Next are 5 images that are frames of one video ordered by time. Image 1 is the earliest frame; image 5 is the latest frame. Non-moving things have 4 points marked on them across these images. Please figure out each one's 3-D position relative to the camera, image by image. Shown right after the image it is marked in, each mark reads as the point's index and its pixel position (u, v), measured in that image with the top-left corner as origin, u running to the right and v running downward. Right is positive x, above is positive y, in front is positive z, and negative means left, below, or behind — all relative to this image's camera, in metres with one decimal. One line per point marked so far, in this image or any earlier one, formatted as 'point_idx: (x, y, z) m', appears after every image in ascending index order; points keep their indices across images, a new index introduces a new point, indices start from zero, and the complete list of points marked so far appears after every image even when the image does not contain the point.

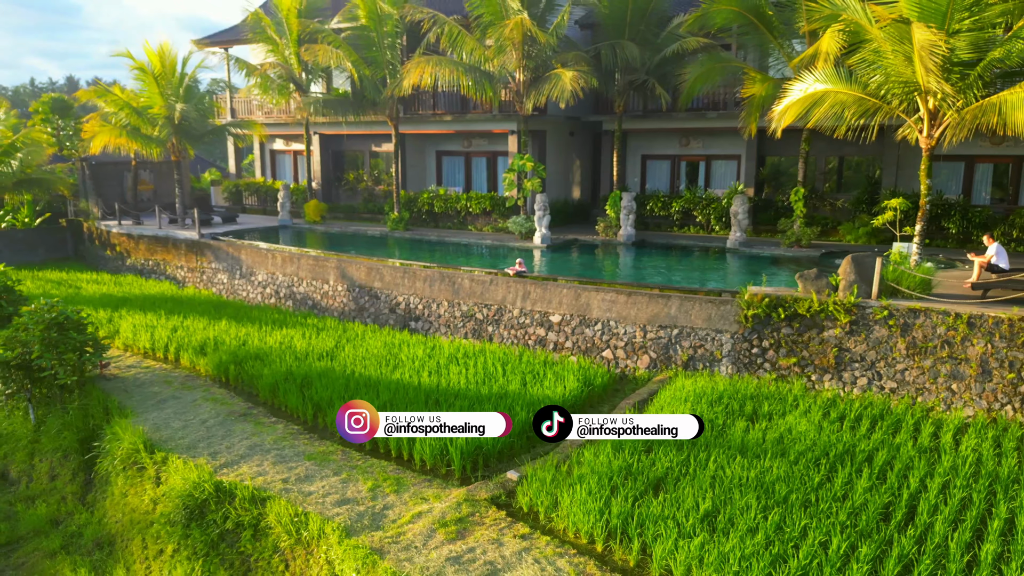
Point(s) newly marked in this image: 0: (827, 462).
0: (+3.0, -1.7, +6.2) m
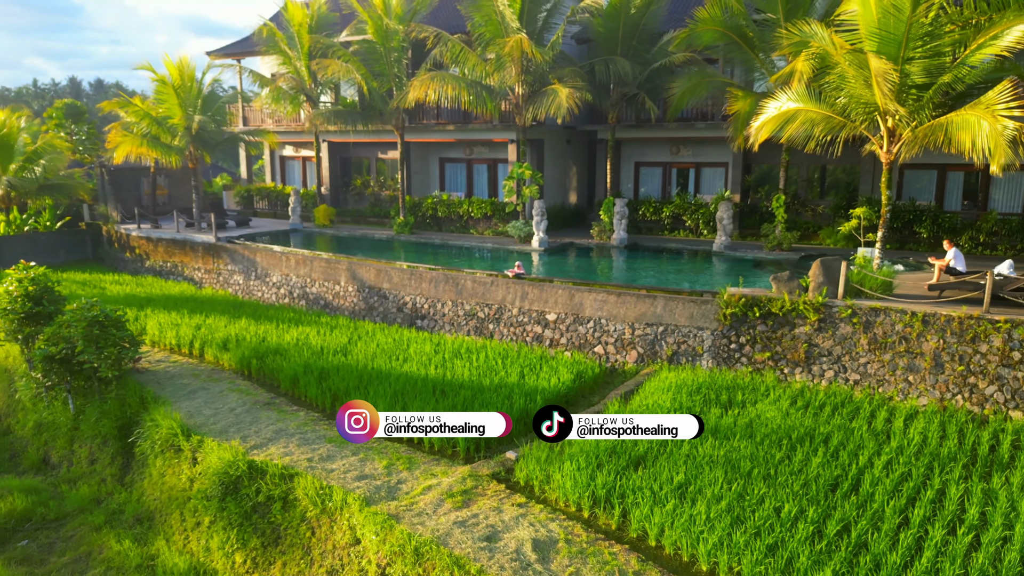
0: (+3.0, -1.7, +7.0) m
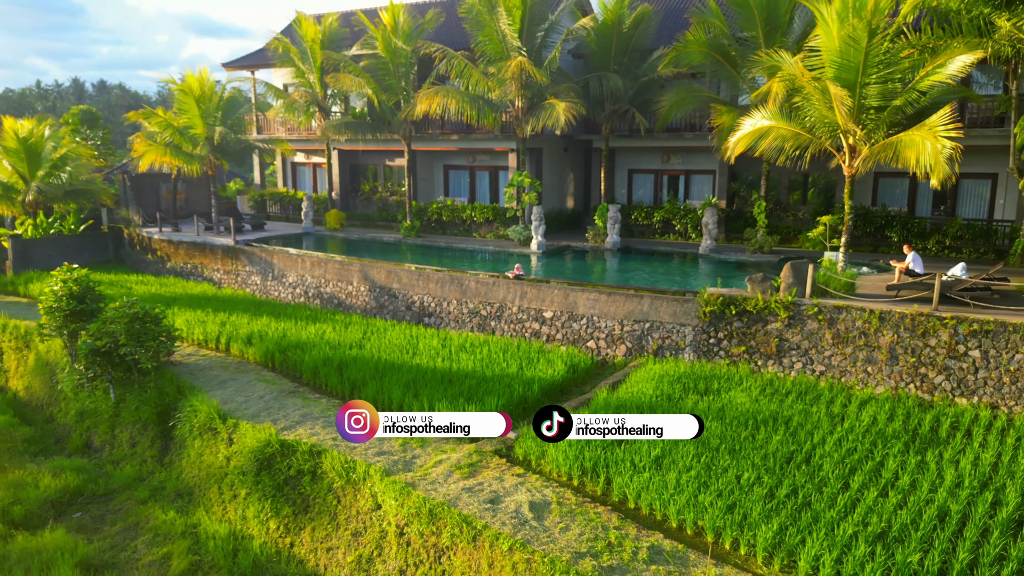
0: (+3.0, -1.7, +8.0) m
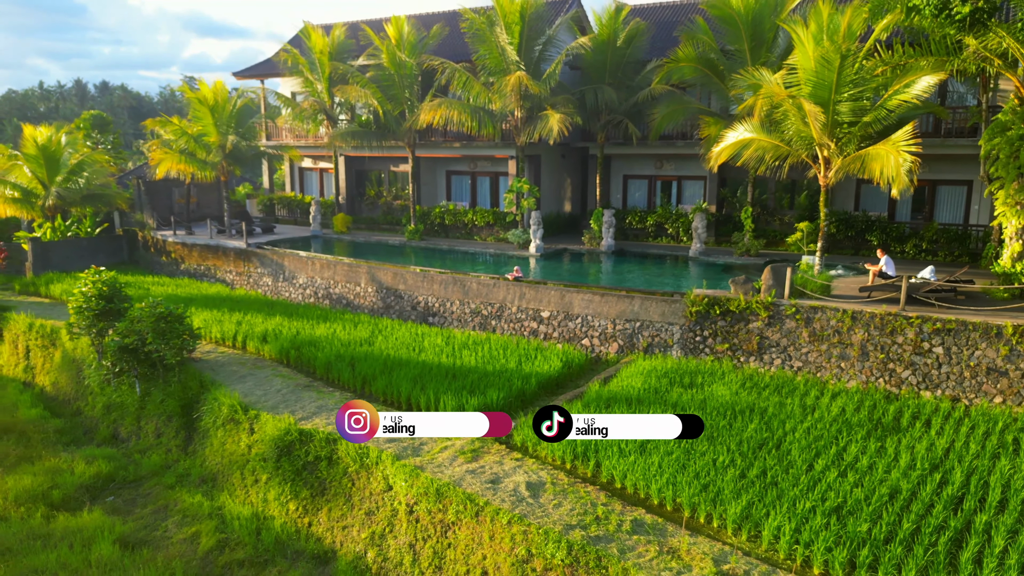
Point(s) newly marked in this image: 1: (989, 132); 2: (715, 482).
0: (+3.0, -1.7, +8.8) m
1: (+8.0, +2.6, +10.7) m
2: (+2.3, -2.2, +7.1) m
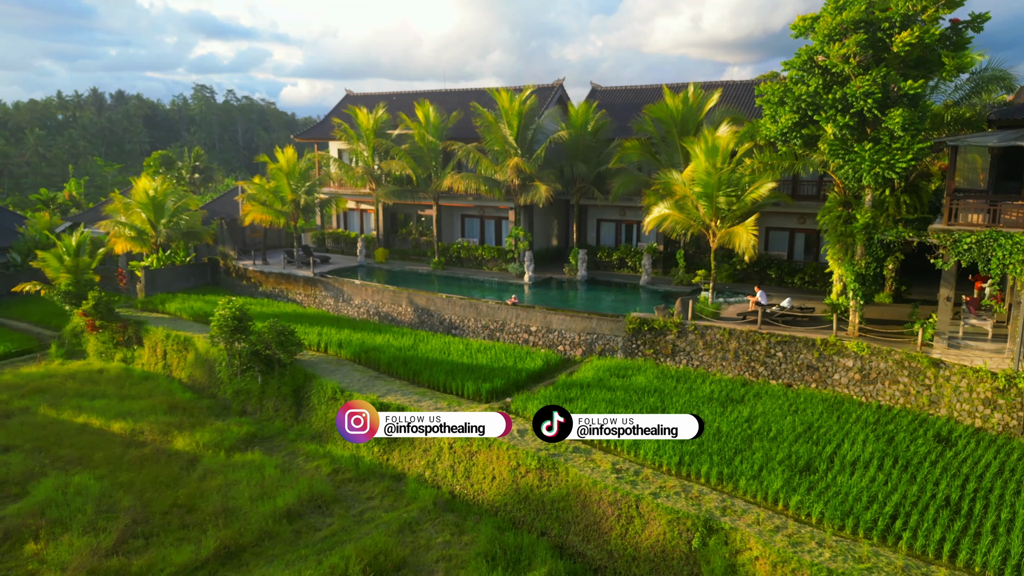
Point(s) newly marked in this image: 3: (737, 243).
0: (+3.0, -2.4, +14.5) m
1: (+8.0, +2.0, +16.4) m
2: (+2.2, -2.8, +12.9) m
3: (+5.5, +1.1, +15.4) m
